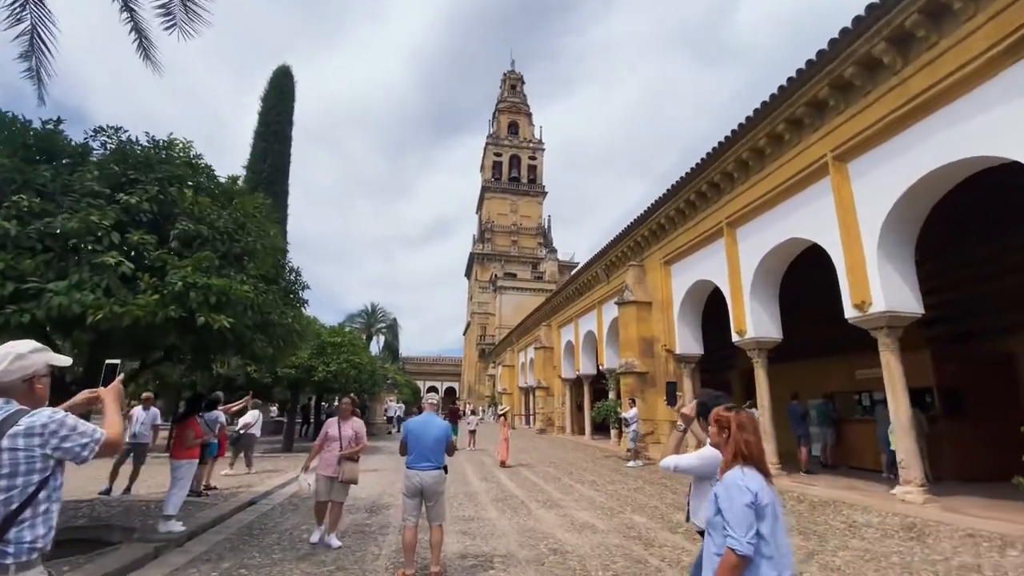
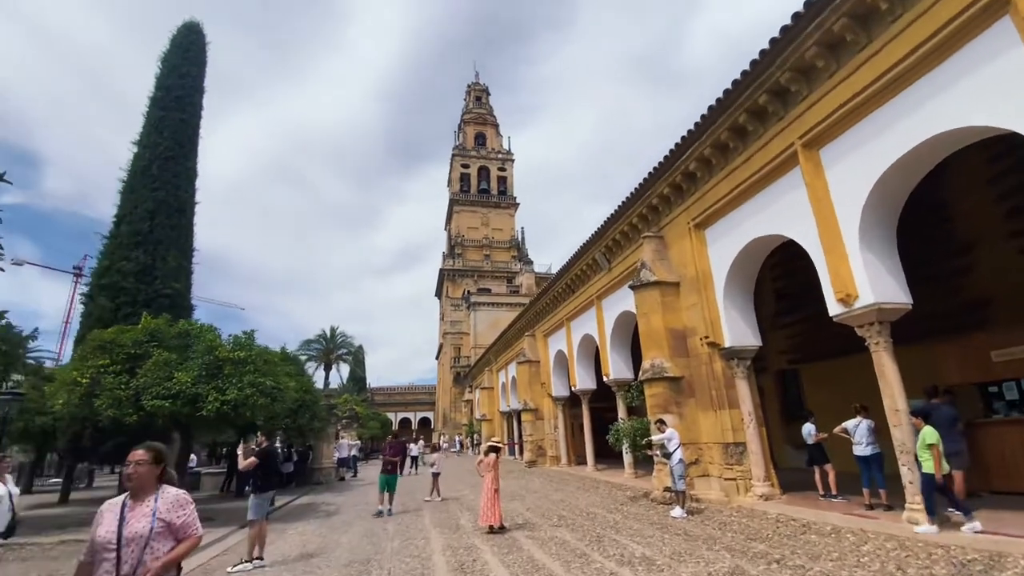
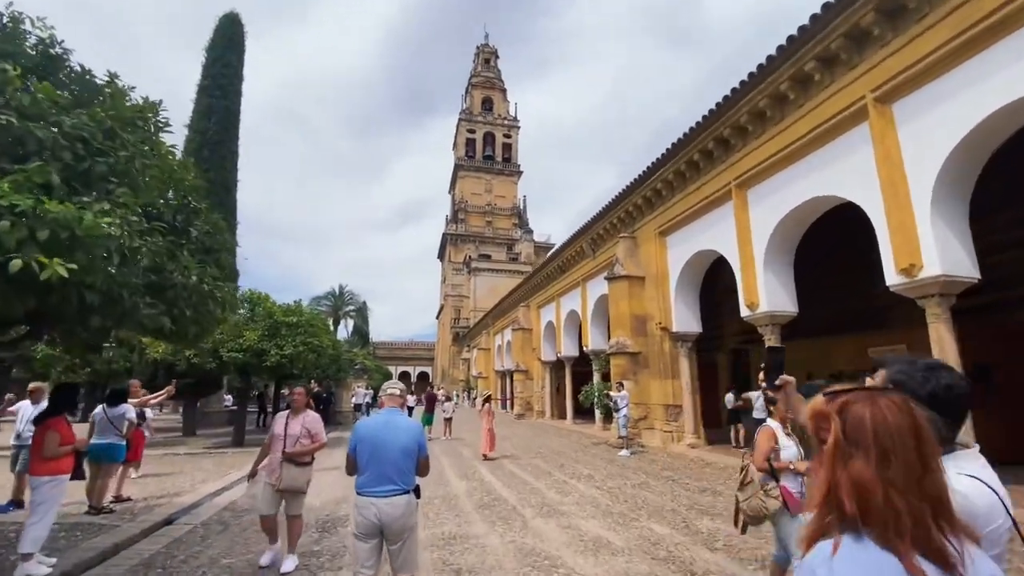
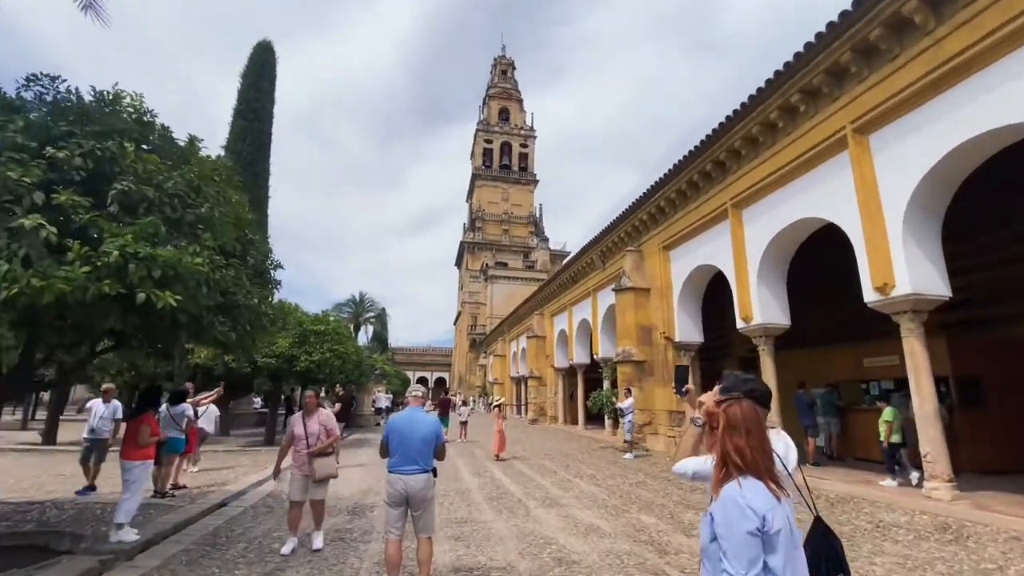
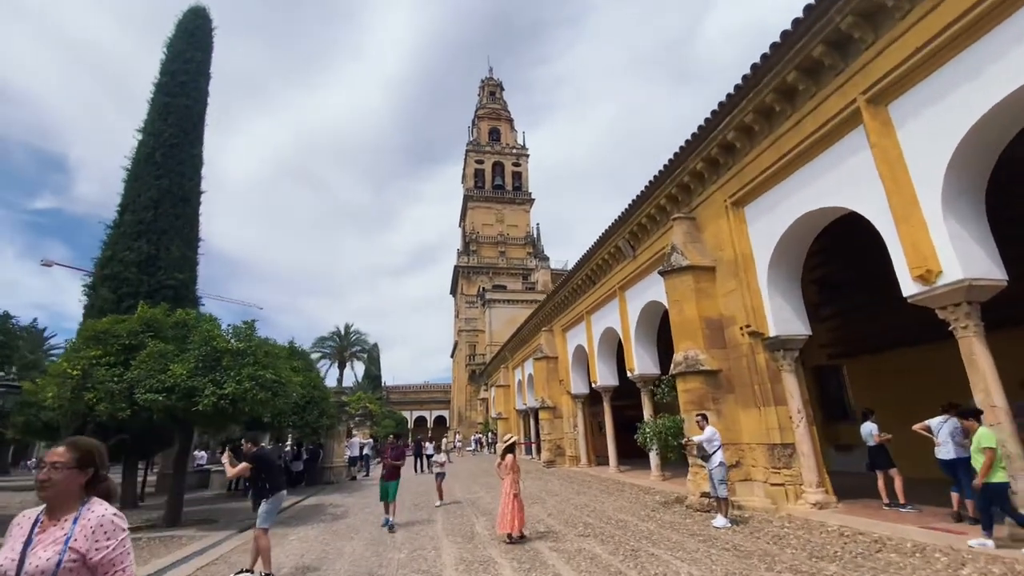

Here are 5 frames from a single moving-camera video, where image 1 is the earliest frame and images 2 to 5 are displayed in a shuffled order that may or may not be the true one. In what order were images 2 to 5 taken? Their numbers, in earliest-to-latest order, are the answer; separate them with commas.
4, 3, 2, 5
